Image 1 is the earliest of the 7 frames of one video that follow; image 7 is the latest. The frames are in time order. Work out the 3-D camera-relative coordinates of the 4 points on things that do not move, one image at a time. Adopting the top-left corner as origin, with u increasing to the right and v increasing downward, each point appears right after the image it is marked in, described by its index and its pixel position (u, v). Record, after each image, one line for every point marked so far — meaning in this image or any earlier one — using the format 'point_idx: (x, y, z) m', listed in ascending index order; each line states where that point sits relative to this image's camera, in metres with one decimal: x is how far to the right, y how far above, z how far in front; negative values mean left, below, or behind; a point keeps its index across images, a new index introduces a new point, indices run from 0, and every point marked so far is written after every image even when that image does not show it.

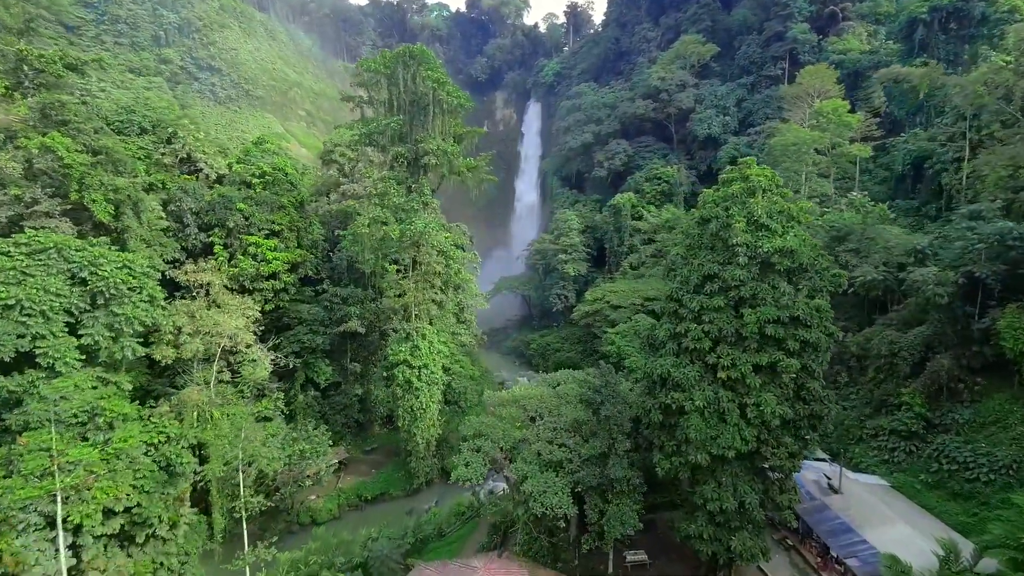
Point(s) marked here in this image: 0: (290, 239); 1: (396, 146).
0: (-6.5, +1.4, +14.1) m
1: (-3.2, +3.9, +13.3) m
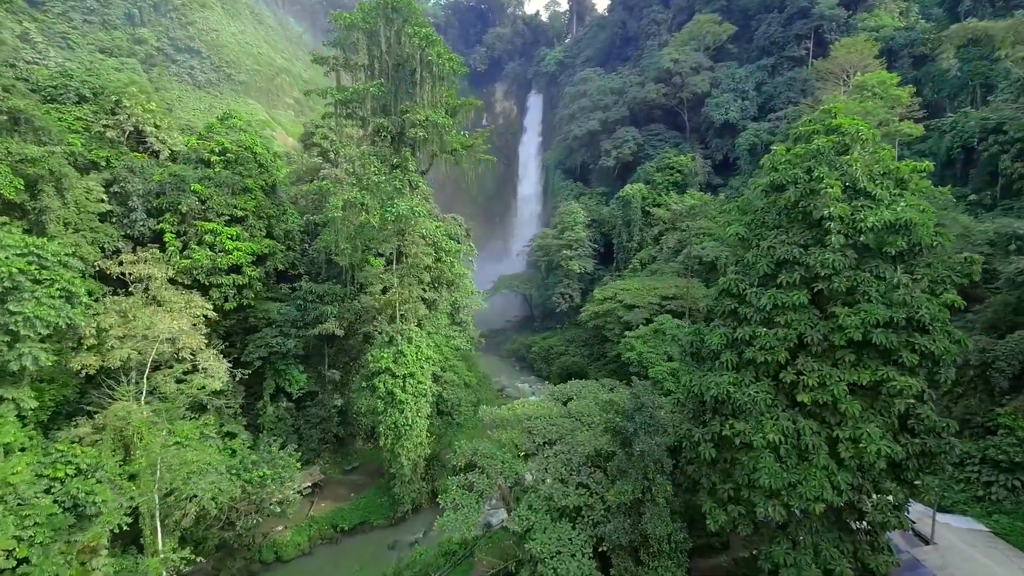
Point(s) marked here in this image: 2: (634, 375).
0: (-6.5, +1.5, +12.2) m
1: (-3.2, +4.0, +11.4) m
2: (+2.9, -2.0, +10.9) m
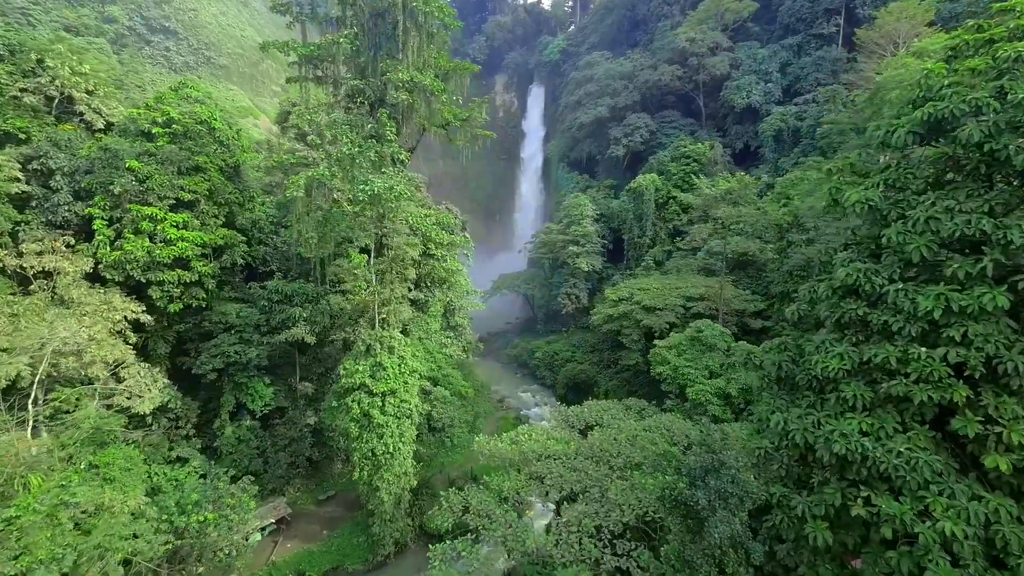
0: (-6.4, +1.6, +10.2) m
1: (-3.1, +4.1, +9.4) m
2: (+2.9, -2.0, +9.0) m
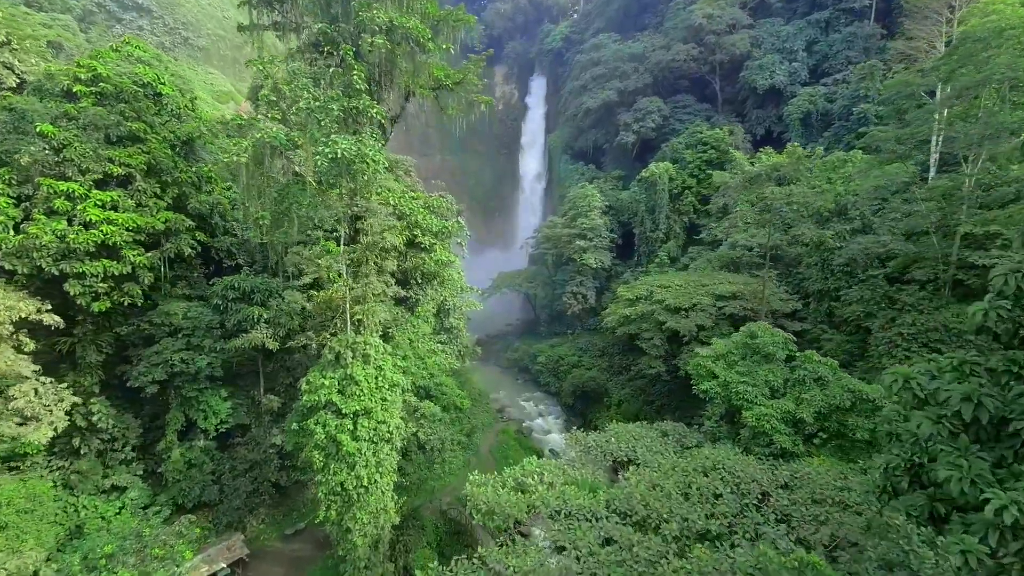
0: (-6.4, +1.7, +8.4) m
1: (-3.1, +4.1, +7.7) m
2: (+3.0, -1.9, +7.2) m
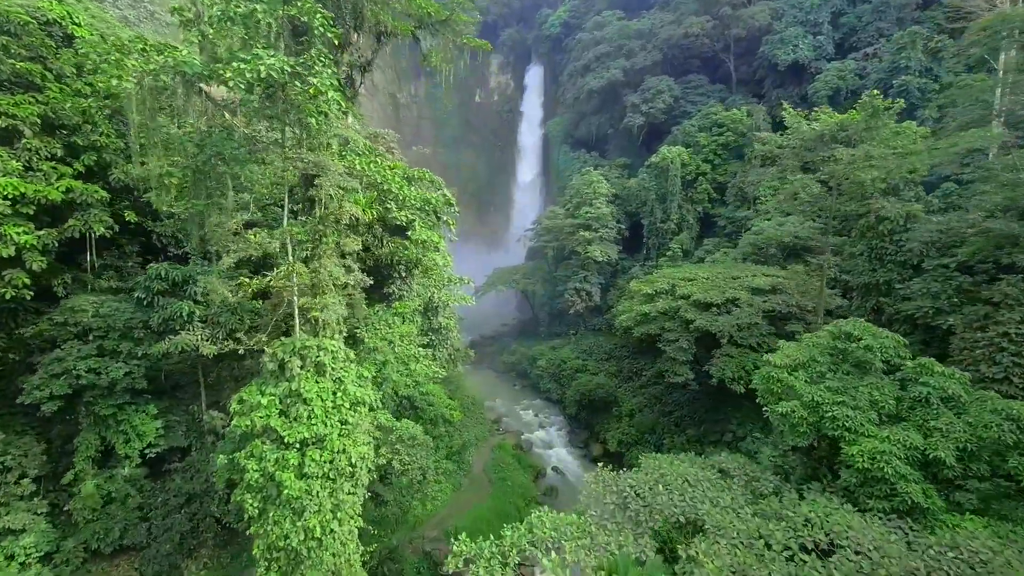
0: (-6.4, +1.8, +6.6) m
1: (-3.1, +4.3, +5.8) m
2: (+3.0, -1.8, +5.4) m
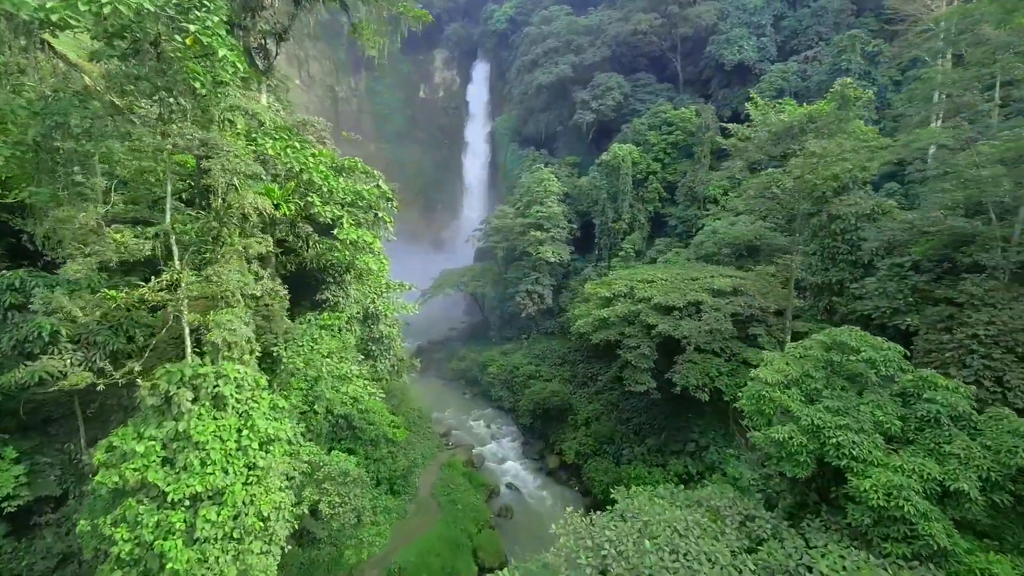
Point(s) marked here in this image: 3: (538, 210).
0: (-7.0, +1.6, +5.0) m
1: (-3.6, +4.2, +4.6) m
2: (+2.5, -1.8, +4.8) m
3: (+0.9, +2.7, +16.8) m
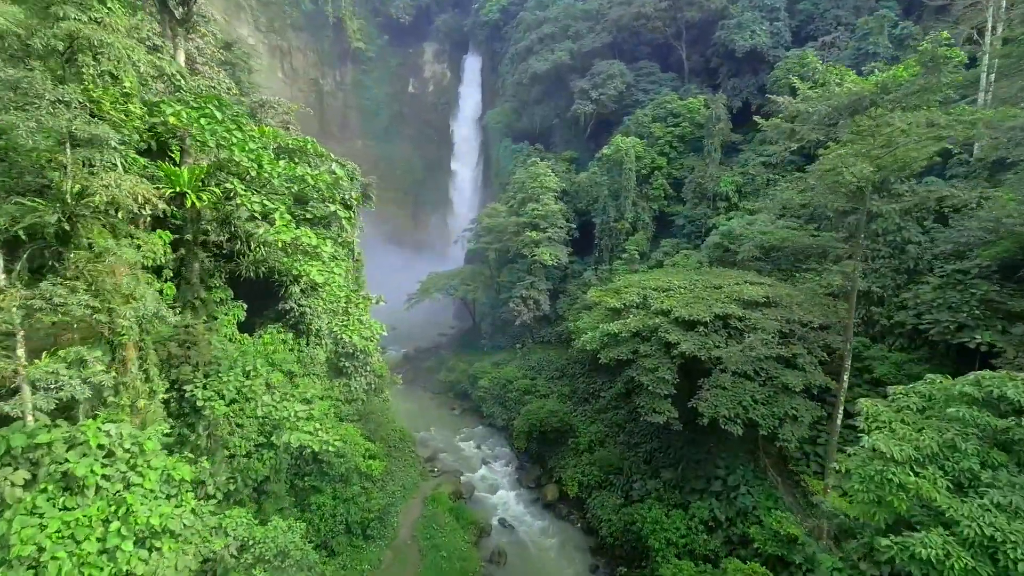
0: (-7.0, +1.5, +3.4) m
1: (-3.7, +4.0, +3.1) m
2: (+2.5, -2.0, +3.4) m
3: (+0.7, +2.6, +15.4) m
